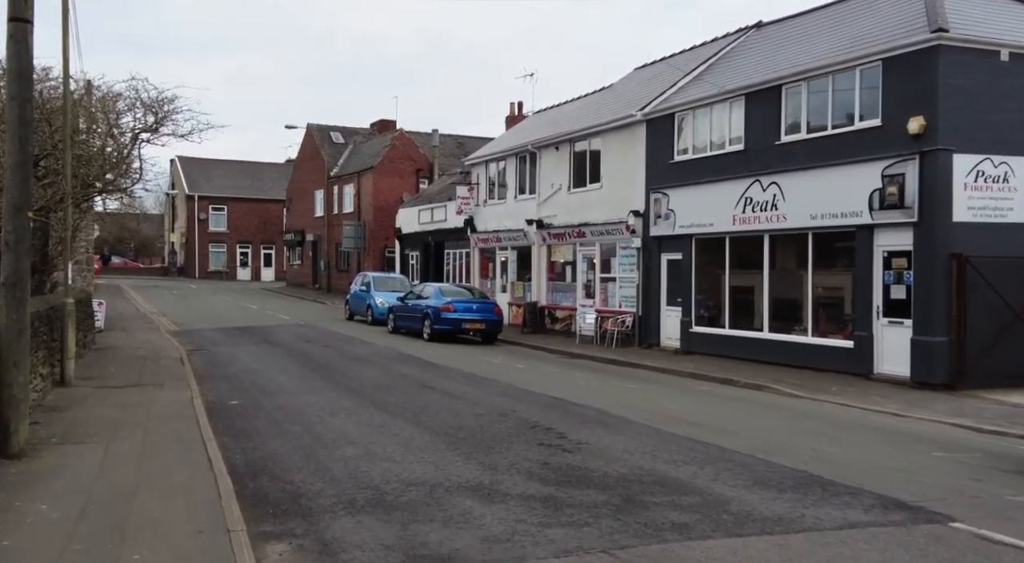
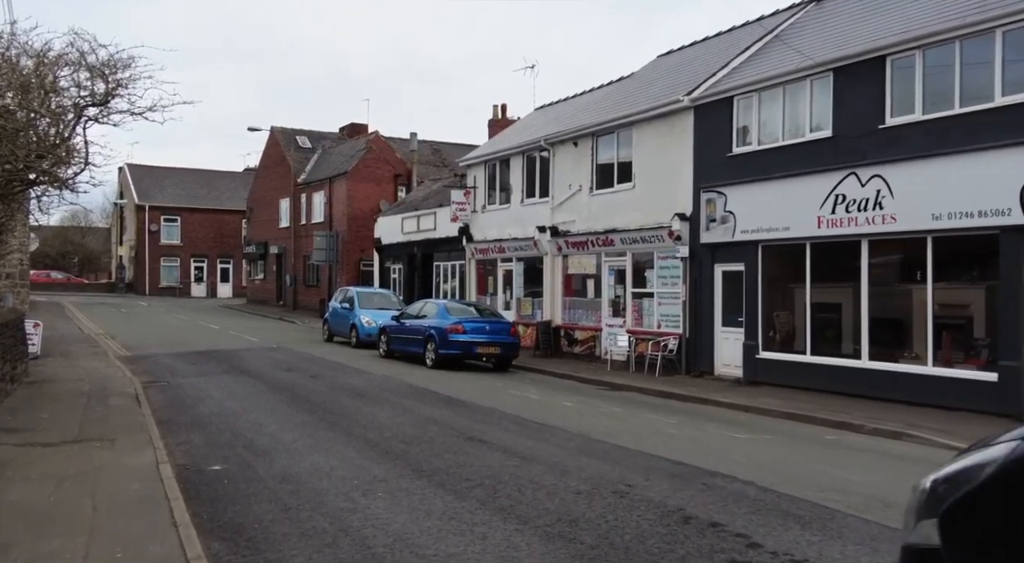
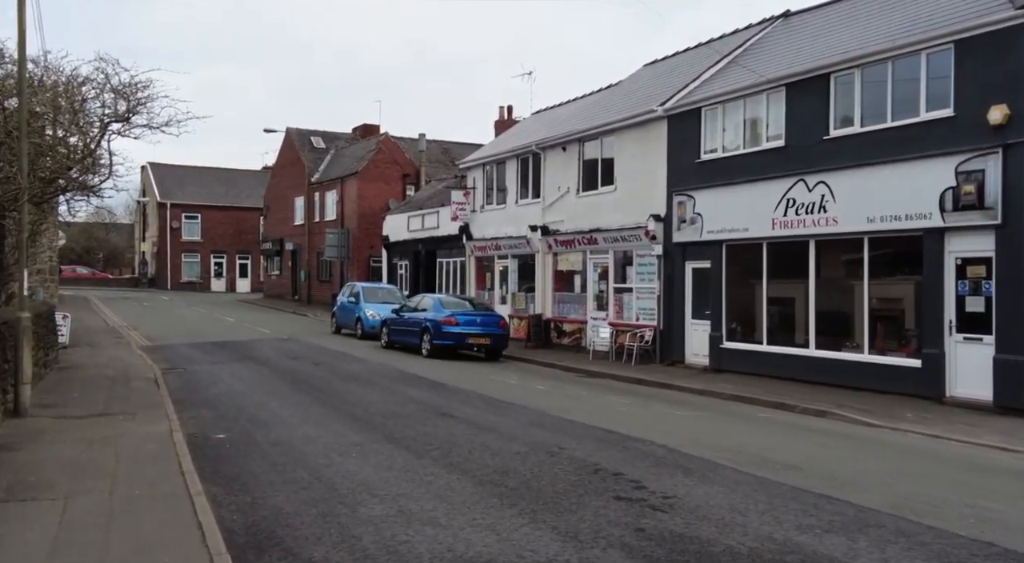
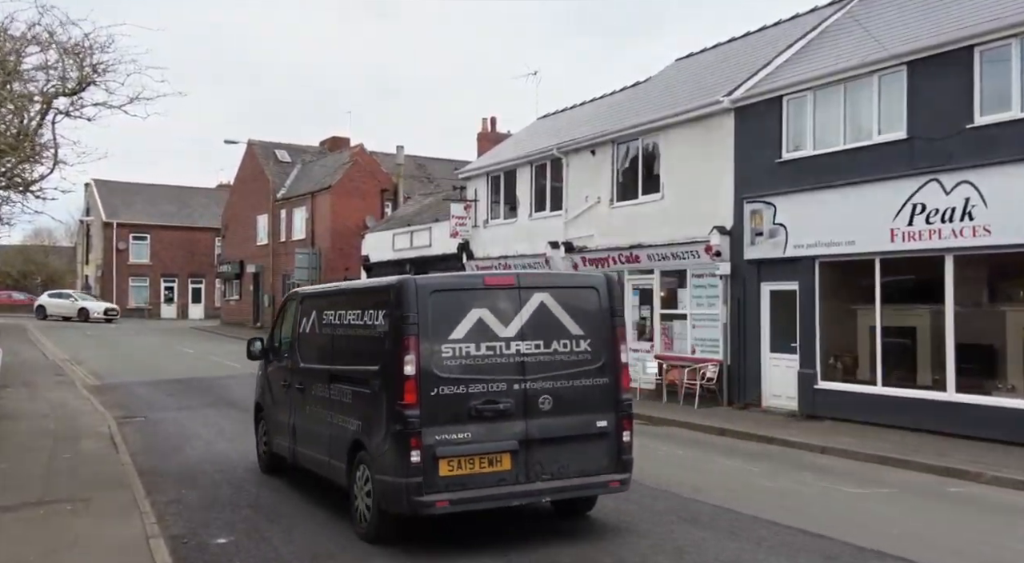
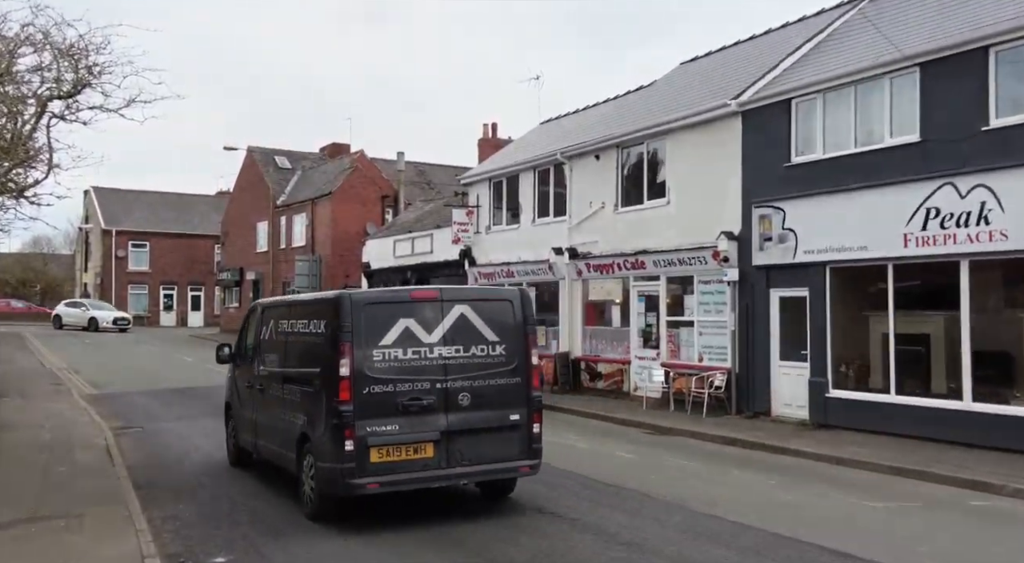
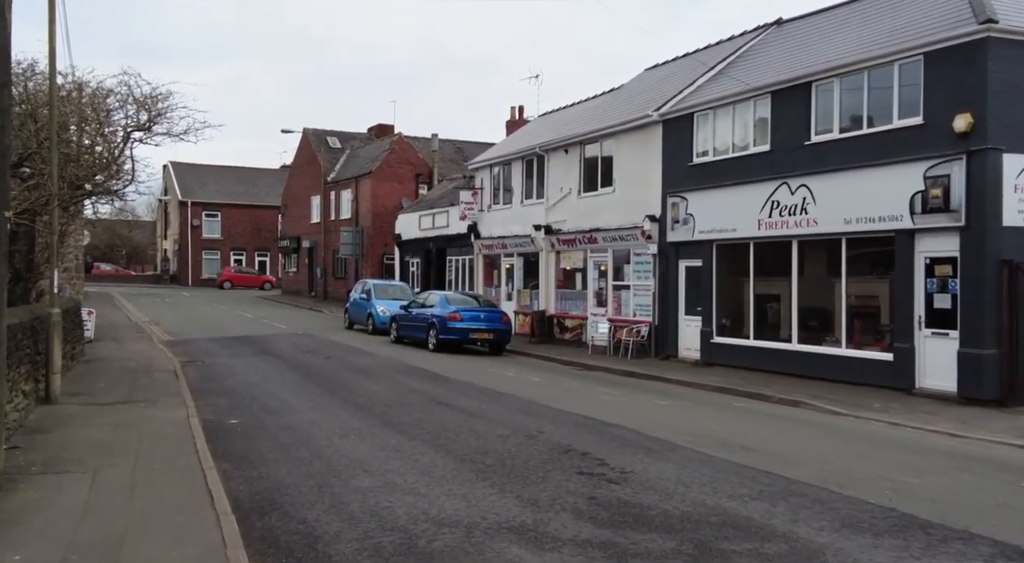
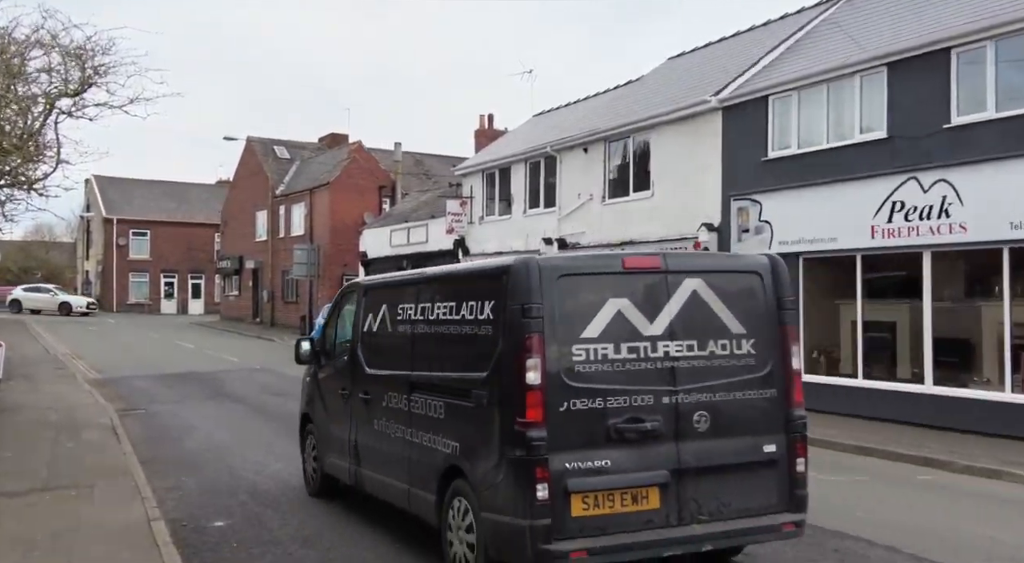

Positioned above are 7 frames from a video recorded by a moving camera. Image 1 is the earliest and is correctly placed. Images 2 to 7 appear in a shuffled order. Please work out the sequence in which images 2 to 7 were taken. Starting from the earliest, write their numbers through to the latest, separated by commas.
6, 3, 2, 7, 4, 5
